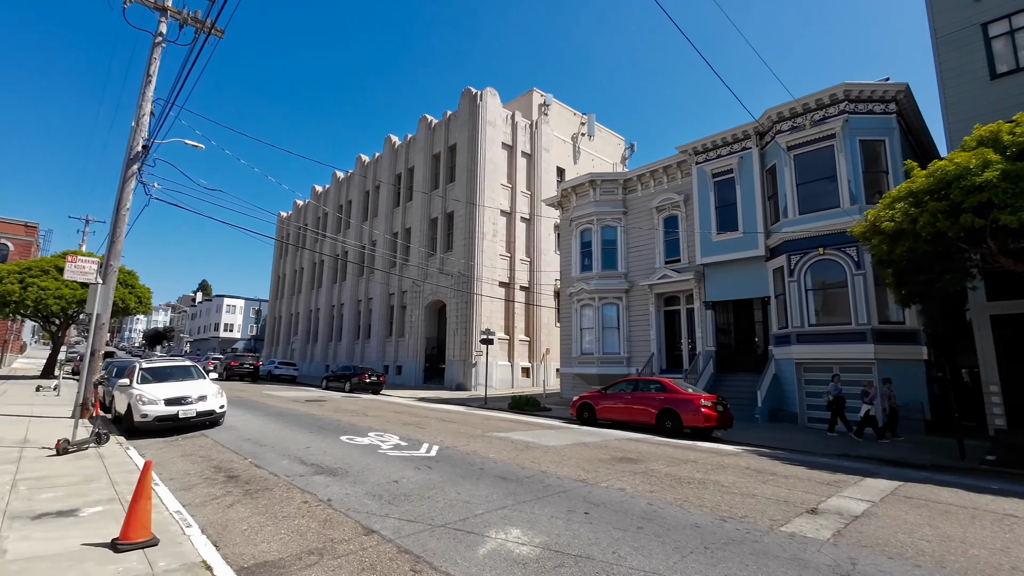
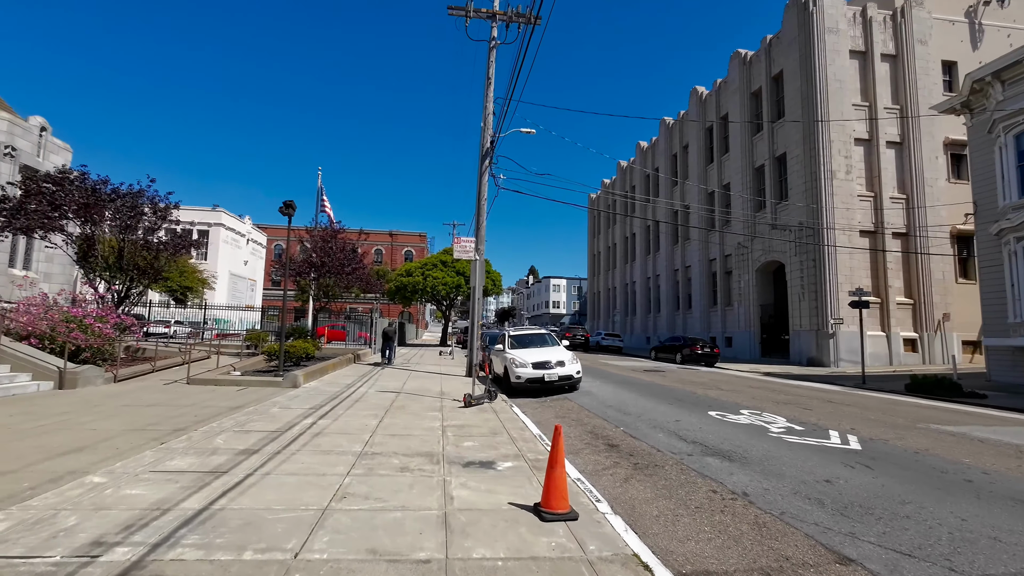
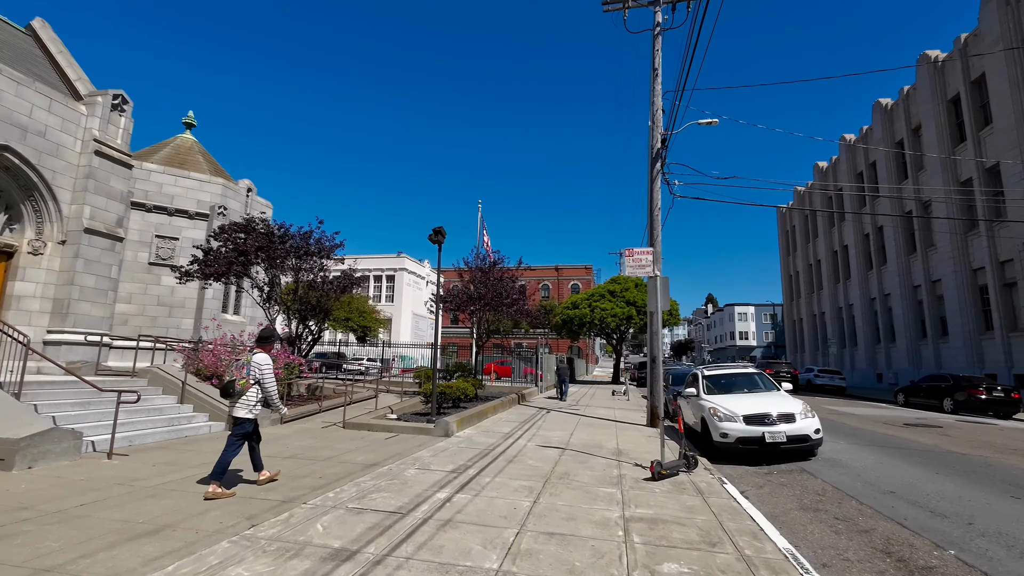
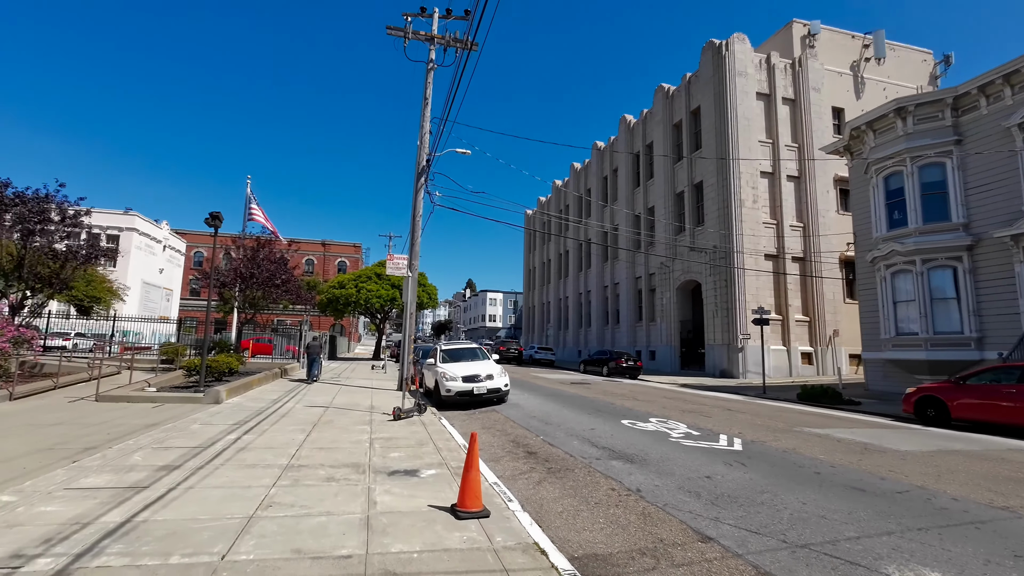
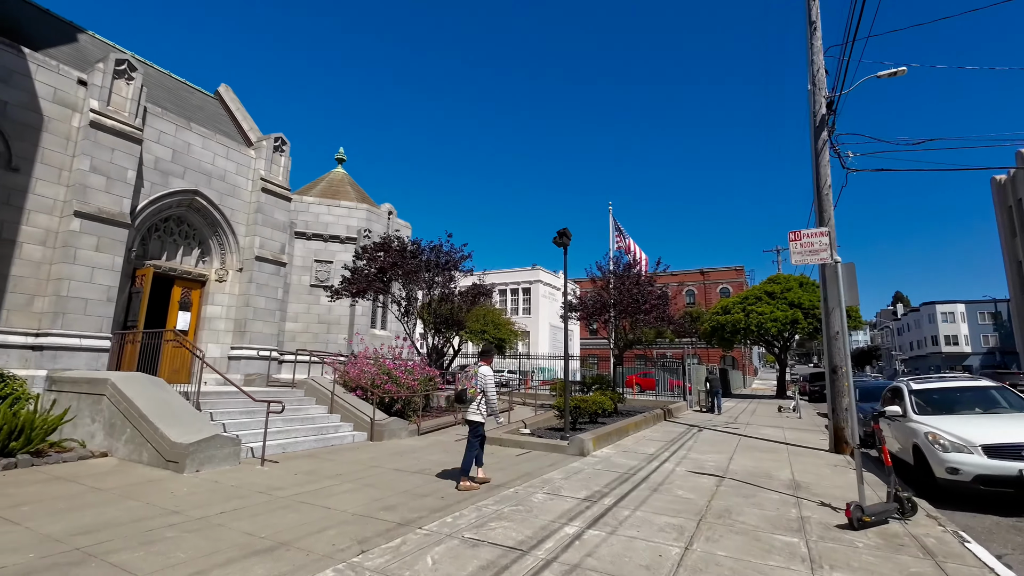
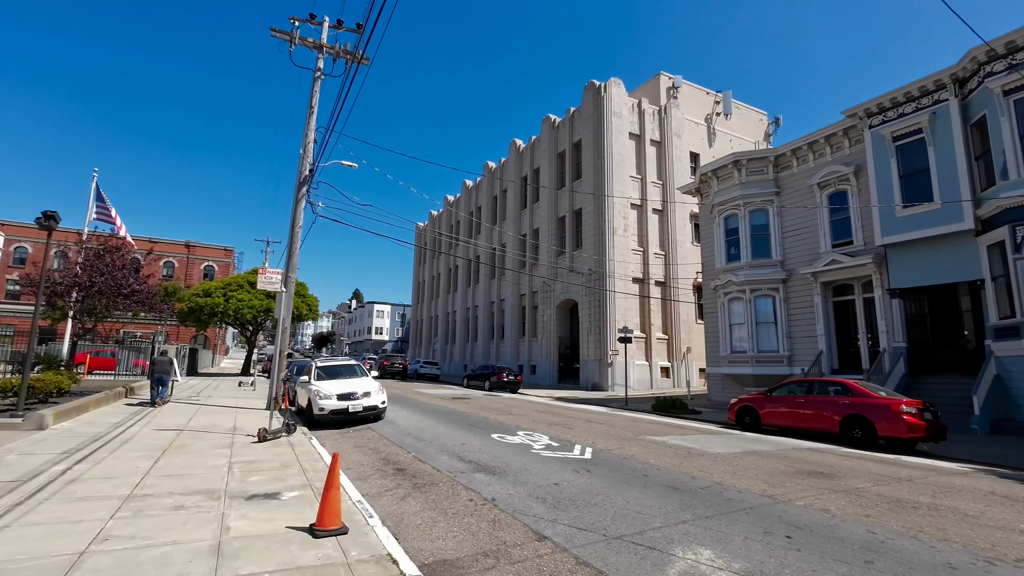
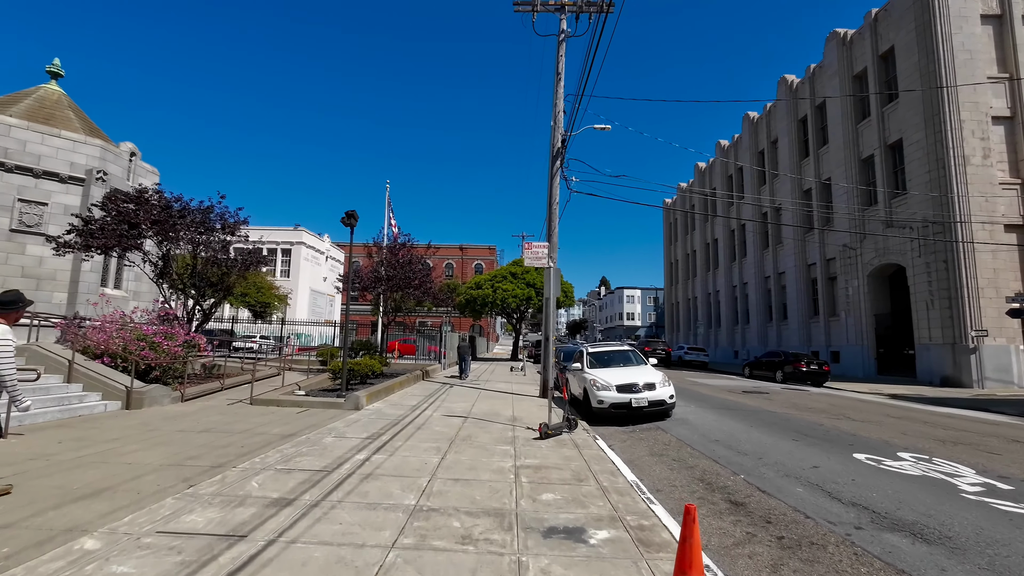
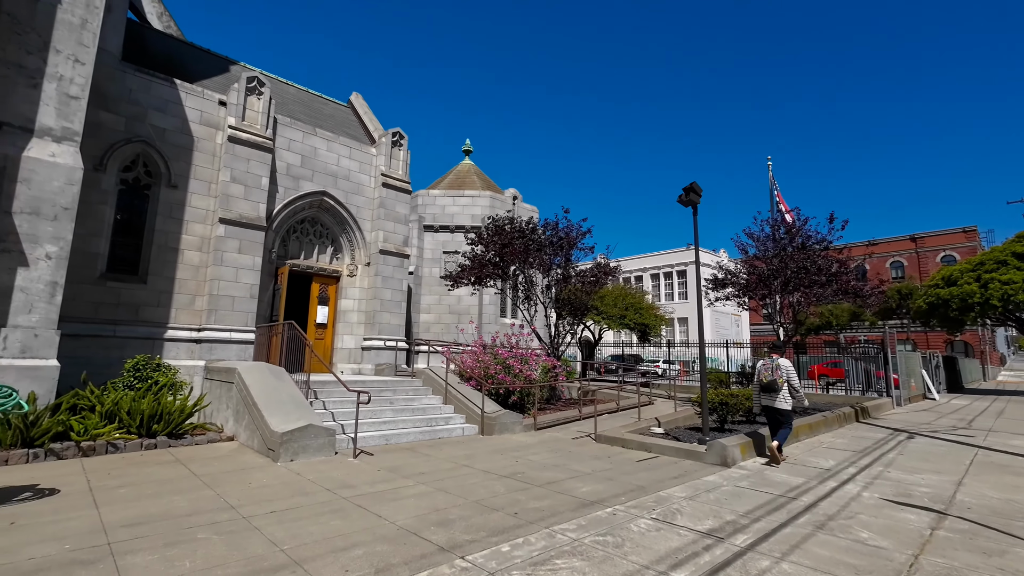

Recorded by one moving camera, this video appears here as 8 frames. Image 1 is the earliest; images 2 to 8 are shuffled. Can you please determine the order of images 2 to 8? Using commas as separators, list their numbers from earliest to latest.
6, 4, 2, 7, 3, 5, 8
